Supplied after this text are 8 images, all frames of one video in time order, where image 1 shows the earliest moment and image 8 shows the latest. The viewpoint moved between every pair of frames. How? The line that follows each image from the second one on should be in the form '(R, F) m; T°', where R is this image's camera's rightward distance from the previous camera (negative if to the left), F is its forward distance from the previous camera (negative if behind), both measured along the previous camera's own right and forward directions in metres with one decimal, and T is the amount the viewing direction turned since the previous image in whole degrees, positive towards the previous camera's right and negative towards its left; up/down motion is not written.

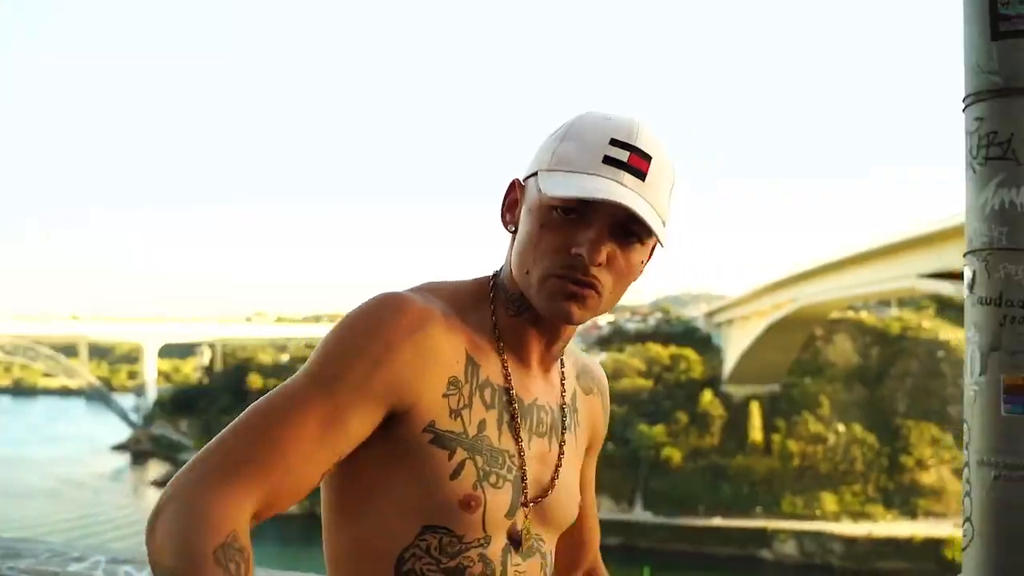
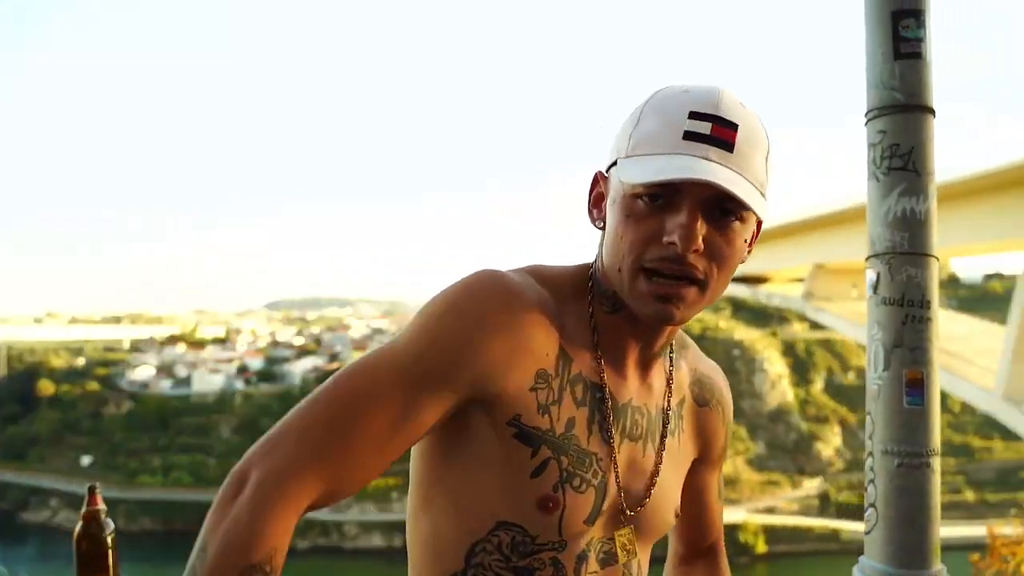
(-0.2, +0.1) m; +12°
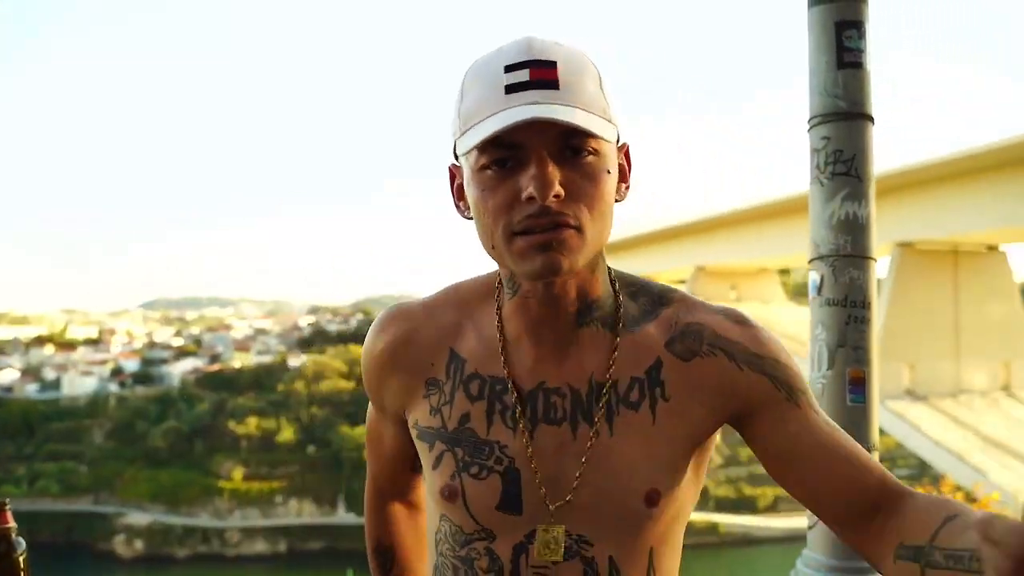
(-0.1, 0.0) m; +7°
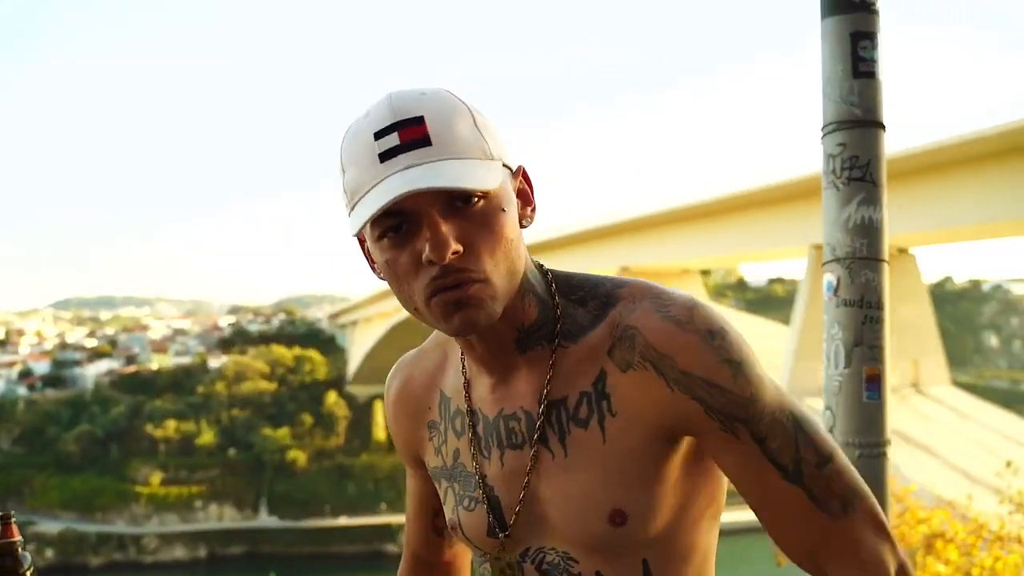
(+0.2, -0.1) m; -8°
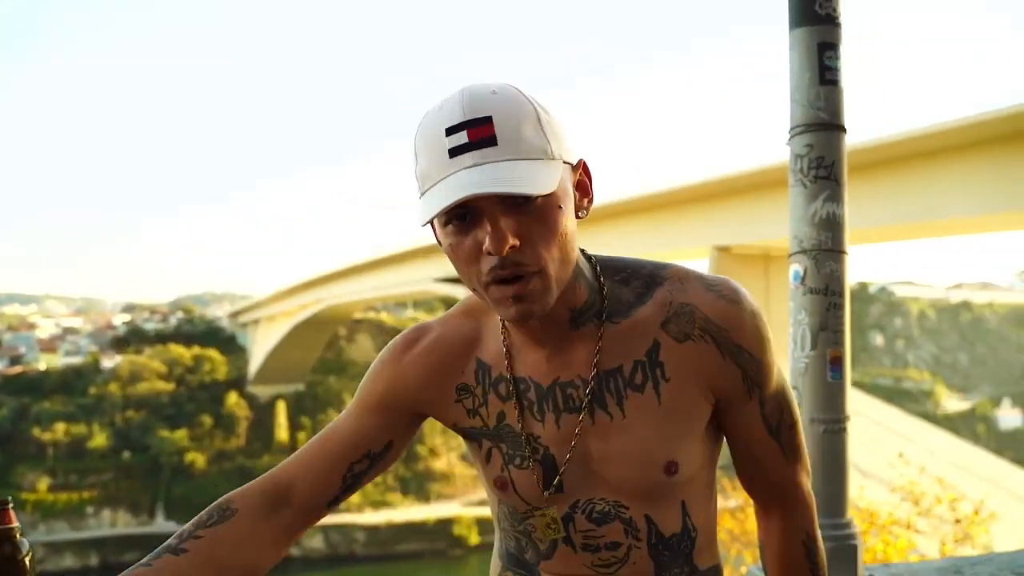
(-0.2, -0.1) m; +6°
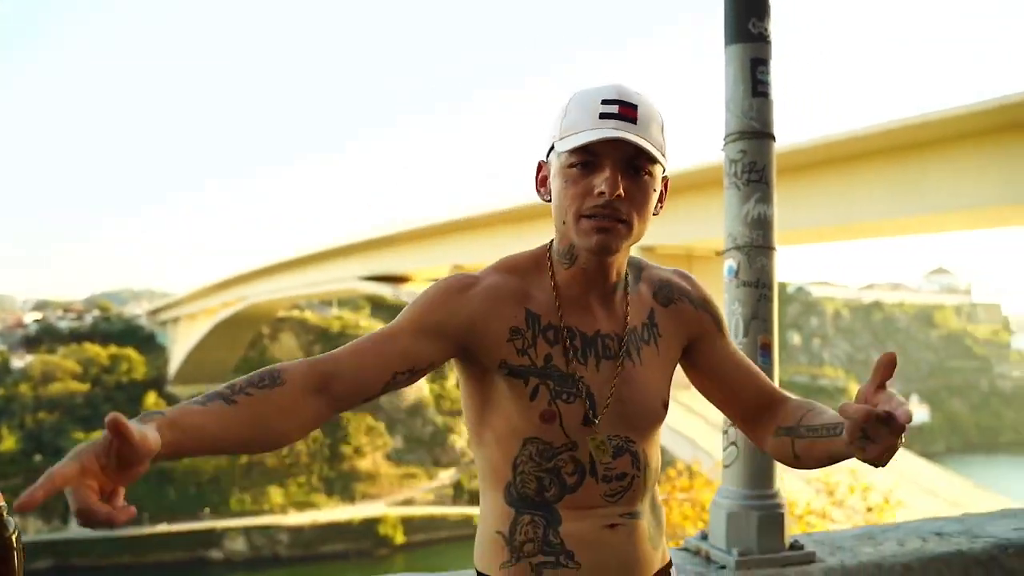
(+0.3, -0.2) m; -6°
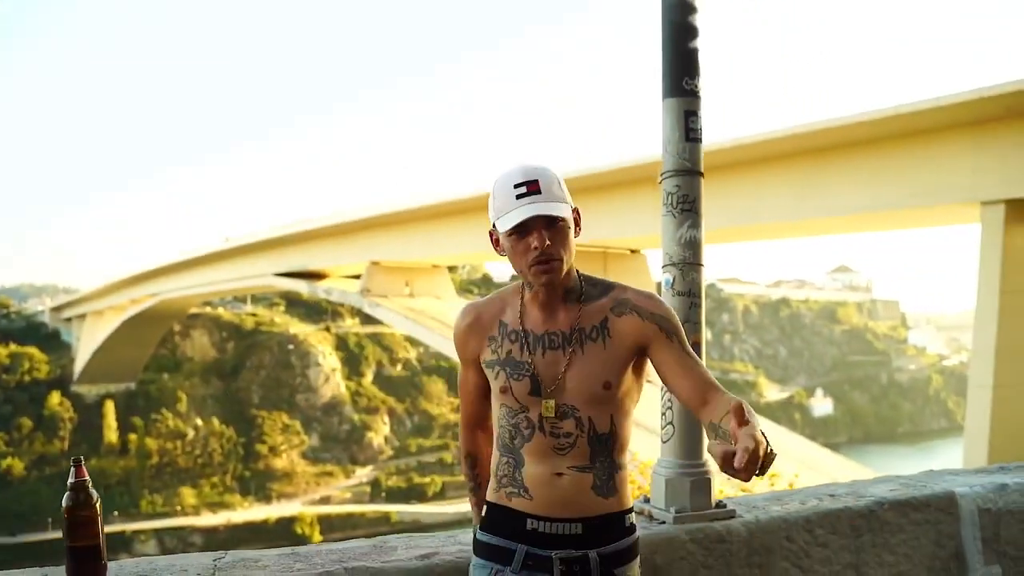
(-0.2, -0.4) m; +6°
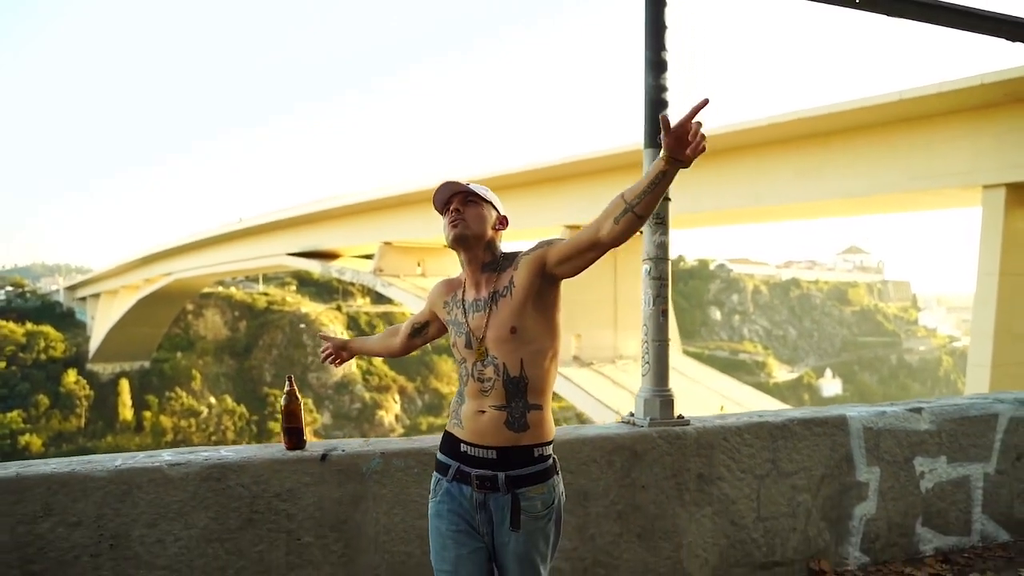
(-0.1, -1.2) m; -1°
